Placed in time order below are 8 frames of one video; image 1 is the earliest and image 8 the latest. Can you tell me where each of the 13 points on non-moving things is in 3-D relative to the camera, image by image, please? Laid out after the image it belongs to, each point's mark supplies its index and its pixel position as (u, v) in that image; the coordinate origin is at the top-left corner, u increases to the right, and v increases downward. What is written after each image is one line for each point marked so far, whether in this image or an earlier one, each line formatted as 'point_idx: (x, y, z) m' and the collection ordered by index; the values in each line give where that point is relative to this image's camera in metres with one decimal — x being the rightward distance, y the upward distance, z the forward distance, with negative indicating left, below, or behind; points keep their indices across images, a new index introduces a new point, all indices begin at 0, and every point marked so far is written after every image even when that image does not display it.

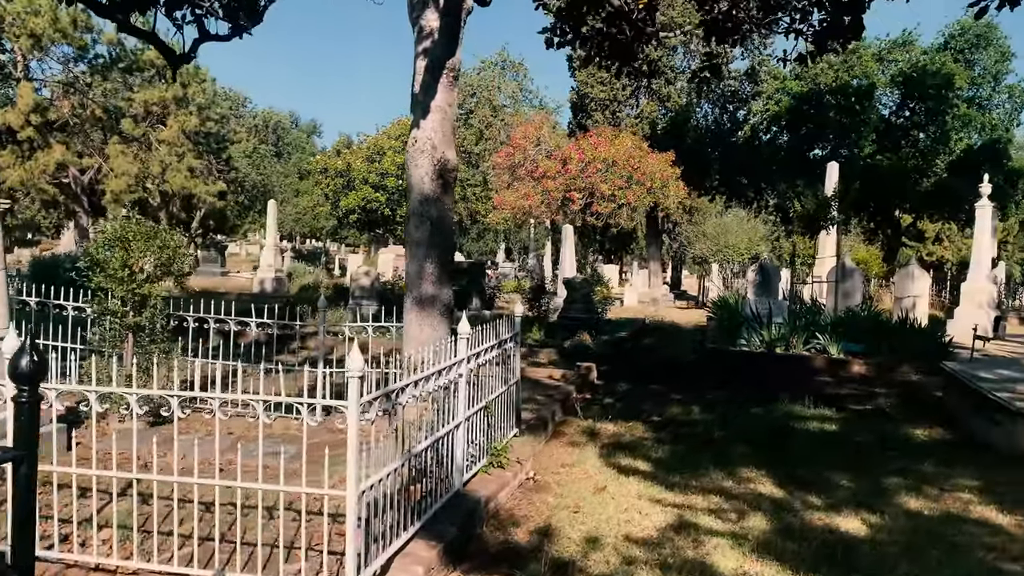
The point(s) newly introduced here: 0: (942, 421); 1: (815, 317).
0: (+4.0, -1.2, +7.6) m
1: (+4.4, -0.4, +11.9) m
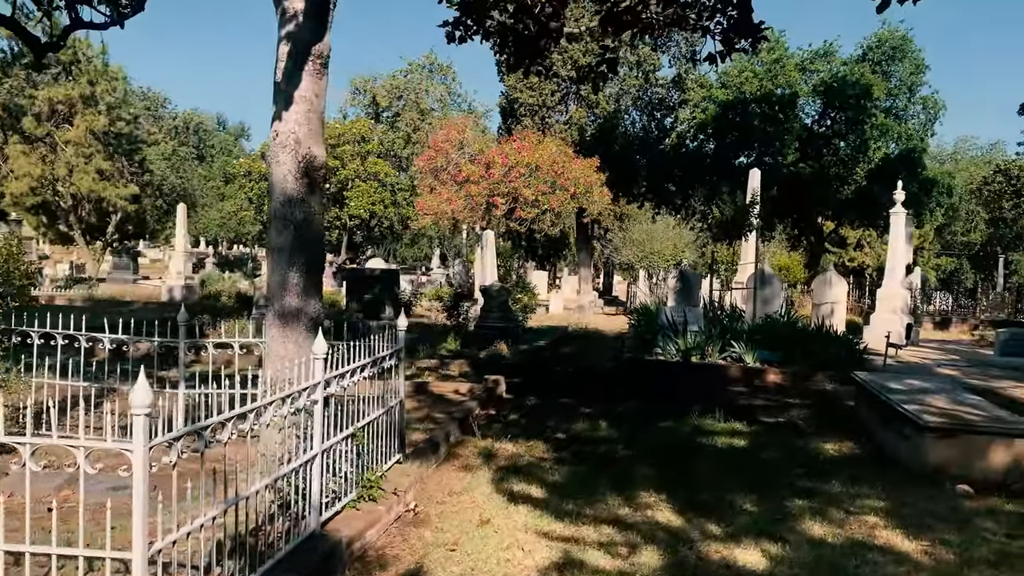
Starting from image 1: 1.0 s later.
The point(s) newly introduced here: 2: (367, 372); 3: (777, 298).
0: (+3.1, -1.3, +7.3) m
1: (+3.2, -0.5, +11.7) m
2: (-0.8, -0.5, +4.8) m
3: (+4.9, -0.2, +14.9) m
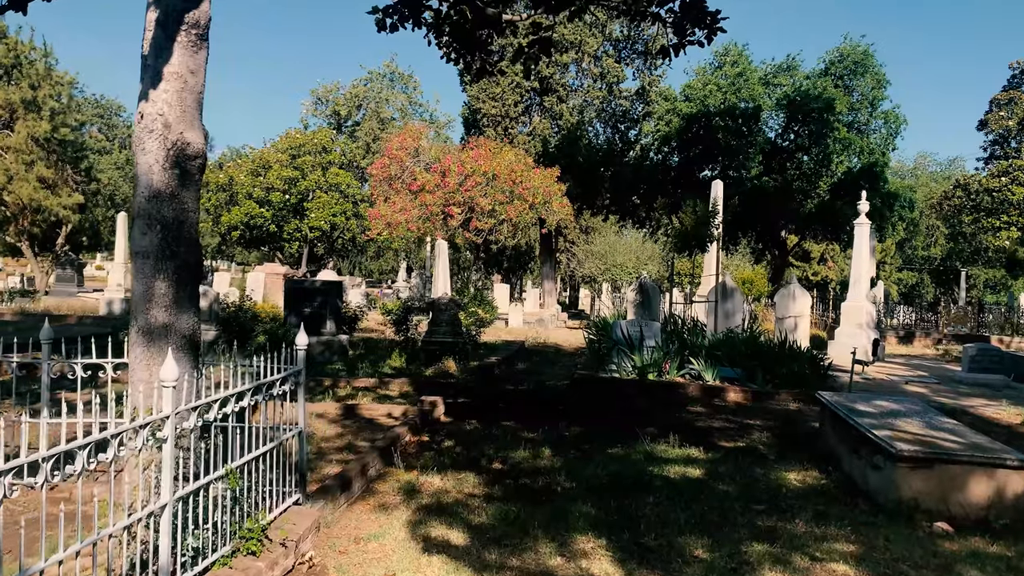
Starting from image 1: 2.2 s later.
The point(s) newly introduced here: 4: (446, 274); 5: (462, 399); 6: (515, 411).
0: (+2.5, -1.4, +6.7) m
1: (+2.4, -0.7, +11.1) m
2: (-1.3, -0.6, +4.0) m
3: (+4.0, -0.4, +14.4) m
4: (-1.3, +0.3, +15.5) m
5: (-0.6, -1.3, +9.2) m
6: (0.0, -1.3, +8.6) m
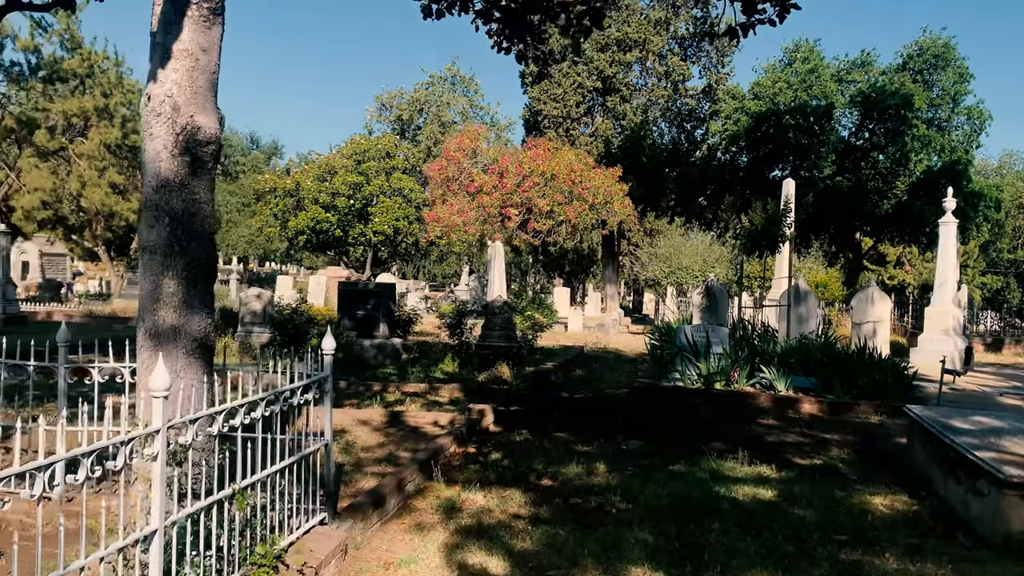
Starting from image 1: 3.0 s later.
0: (+2.9, -1.4, +6.0) m
1: (+3.2, -0.7, +10.4) m
2: (-1.1, -0.5, +3.6) m
3: (+5.0, -0.5, +13.5) m
4: (-0.2, +0.2, +15.1) m
5: (0.0, -1.3, +8.7) m
6: (+0.6, -1.3, +8.0) m
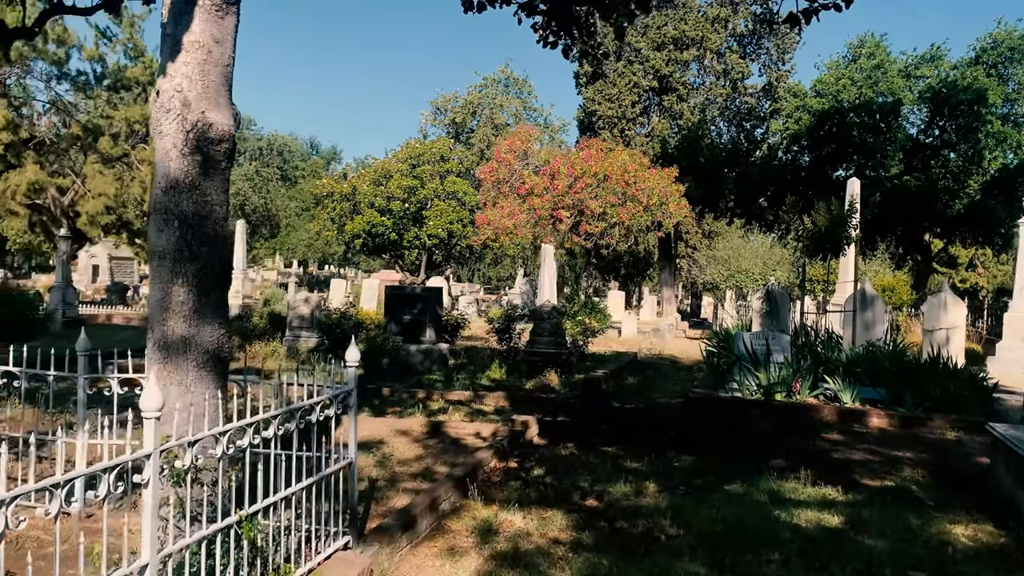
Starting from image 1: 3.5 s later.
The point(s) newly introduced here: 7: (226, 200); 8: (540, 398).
0: (+3.2, -1.5, +5.4) m
1: (+3.8, -0.8, +9.8) m
2: (-1.0, -0.6, +3.3) m
3: (+5.8, -0.6, +12.8) m
4: (+0.8, +0.1, +14.7) m
5: (+0.5, -1.4, +8.4) m
6: (+1.0, -1.4, +7.6) m
7: (-1.3, +0.4, +3.6) m
8: (+0.3, -1.3, +9.5) m
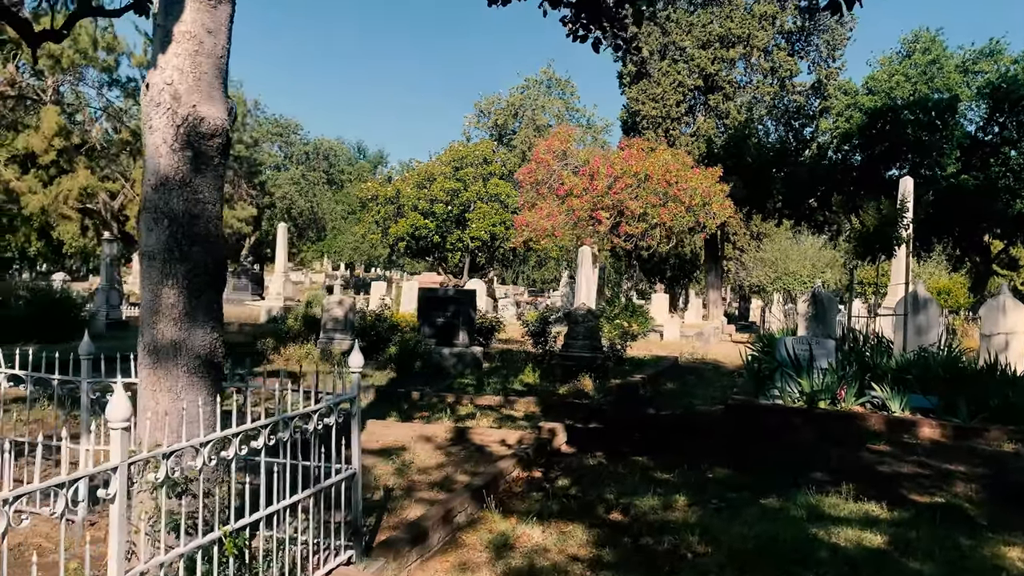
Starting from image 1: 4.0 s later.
0: (+3.3, -1.5, +5.0) m
1: (+4.2, -0.8, +9.3) m
2: (-1.0, -0.6, +3.1) m
3: (+6.4, -0.6, +12.2) m
4: (+1.4, +0.1, +14.4) m
5: (+0.8, -1.4, +8.1) m
6: (+1.3, -1.4, +7.3) m
7: (-1.2, +0.4, +3.4) m
8: (+0.7, -1.3, +9.3) m
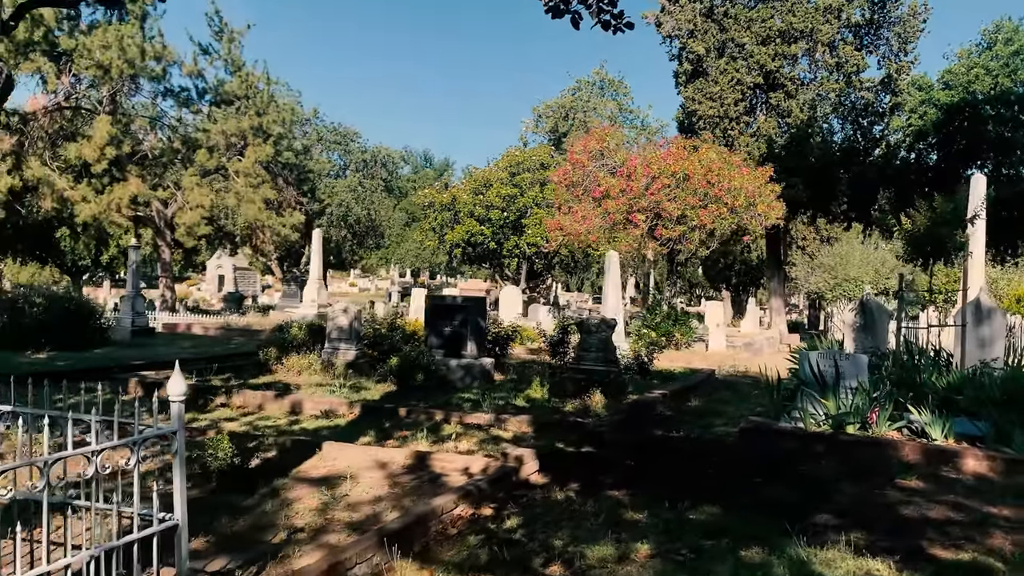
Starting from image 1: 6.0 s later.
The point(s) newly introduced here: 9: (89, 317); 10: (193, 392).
0: (+2.9, -1.5, +3.9) m
1: (+4.1, -0.9, +8.2) m
2: (-1.6, -0.6, +2.4) m
3: (+6.5, -0.7, +10.8) m
4: (+1.8, 0.0, +13.5) m
5: (+0.6, -1.4, +7.2) m
6: (+1.0, -1.5, +6.4) m
7: (-1.8, +0.3, +2.7) m
8: (+0.6, -1.4, +8.4) m
9: (-7.5, -0.5, +14.3) m
10: (-3.8, -1.2, +9.6) m
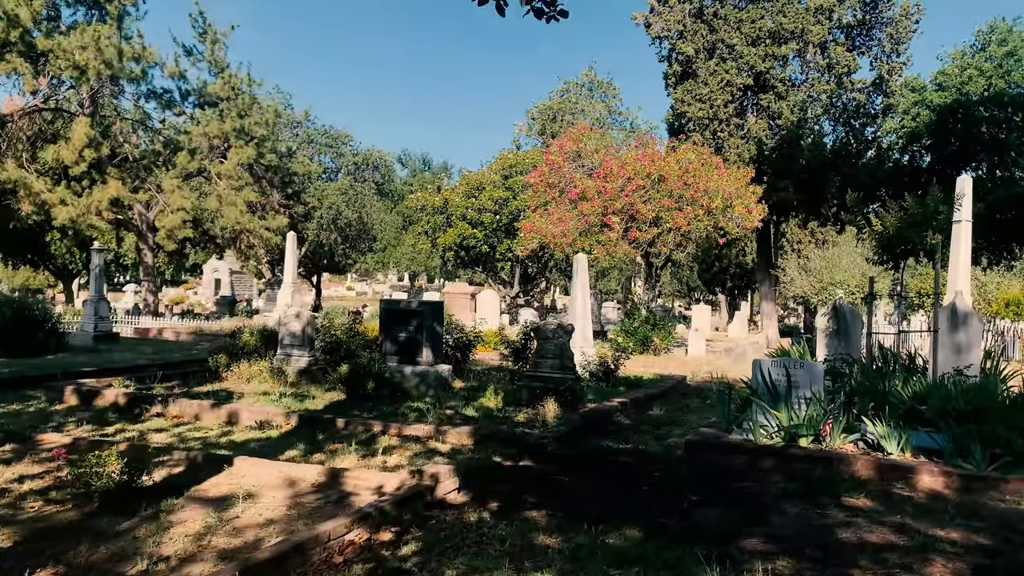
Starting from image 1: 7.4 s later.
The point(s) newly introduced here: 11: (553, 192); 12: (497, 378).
0: (+2.3, -1.6, +3.5) m
1: (+3.5, -1.0, +7.7) m
2: (-2.2, -0.6, +2.0) m
3: (+5.9, -0.8, +10.4) m
4: (+1.2, -0.1, +13.1) m
5: (0.0, -1.5, +6.8) m
6: (+0.4, -1.5, +6.0) m
7: (-2.4, +0.3, +2.3) m
8: (0.0, -1.5, +8.0) m
9: (-8.1, -0.6, +13.9) m
10: (-4.4, -1.3, +9.2) m
11: (+1.1, +2.3, +19.7) m
12: (-0.2, -1.2, +11.1) m
